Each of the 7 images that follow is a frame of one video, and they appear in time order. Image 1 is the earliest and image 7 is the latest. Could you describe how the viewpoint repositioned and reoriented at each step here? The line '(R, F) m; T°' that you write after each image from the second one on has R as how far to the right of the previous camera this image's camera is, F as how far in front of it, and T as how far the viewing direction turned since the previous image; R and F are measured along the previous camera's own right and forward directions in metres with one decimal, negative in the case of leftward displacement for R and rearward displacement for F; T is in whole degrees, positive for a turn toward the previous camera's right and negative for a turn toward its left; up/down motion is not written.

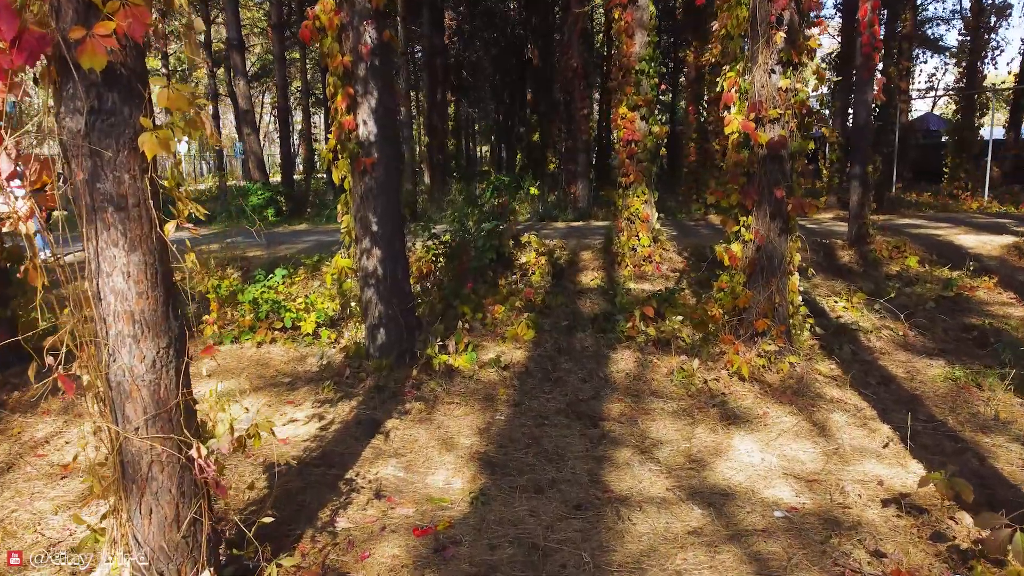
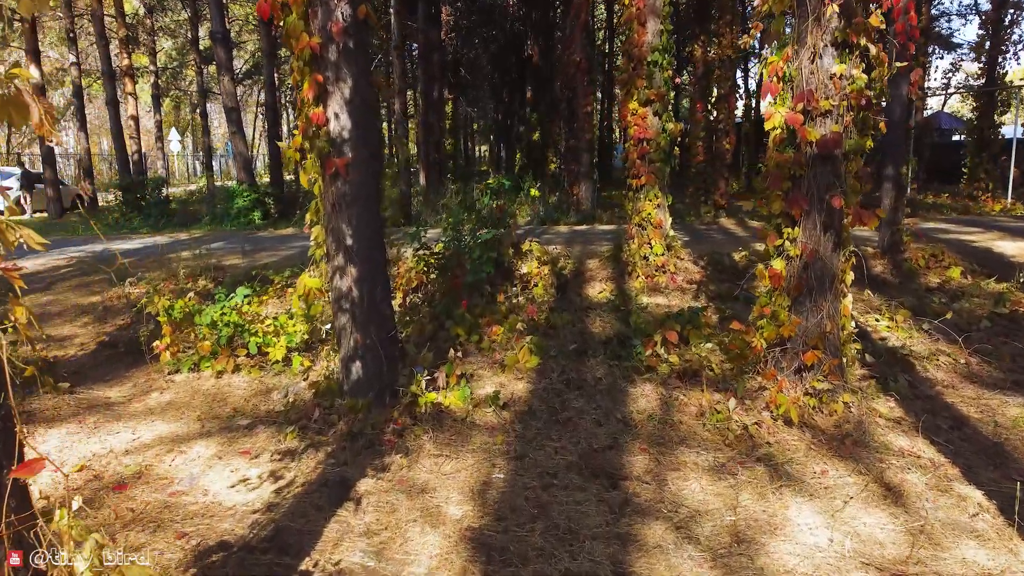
(0.0, +0.8) m; 0°
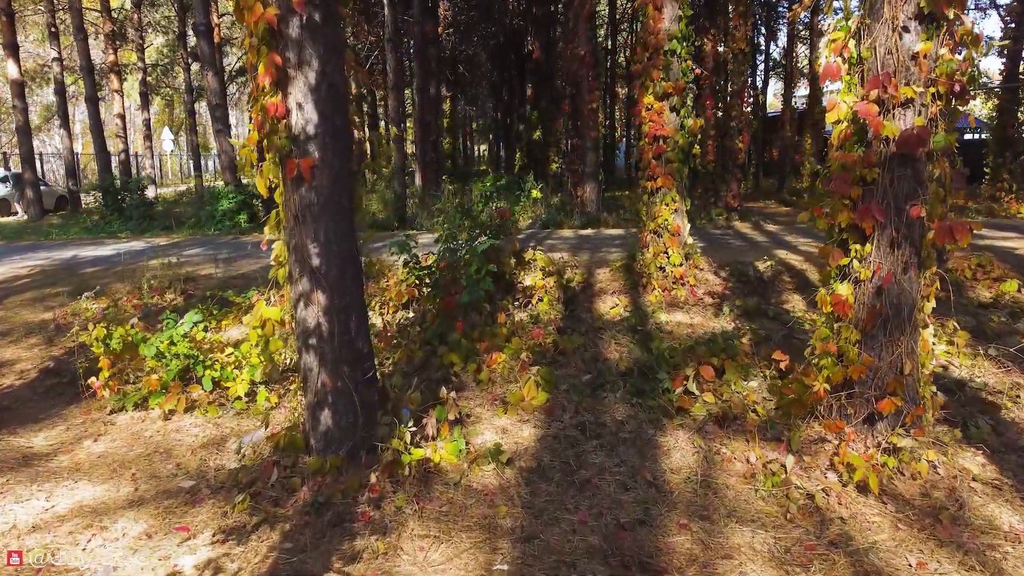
(0.0, +0.8) m; 0°
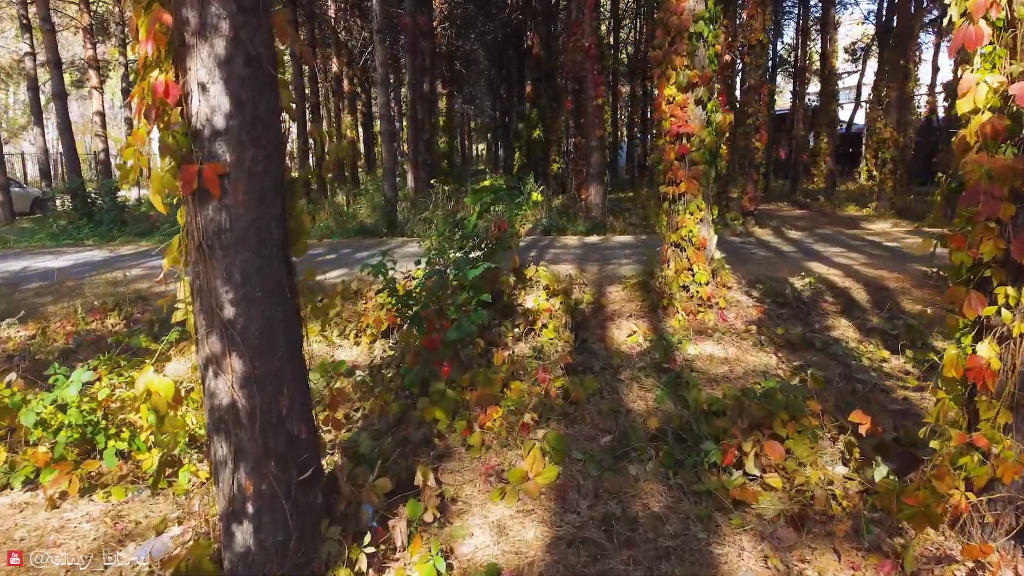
(0.0, +1.1) m; 0°
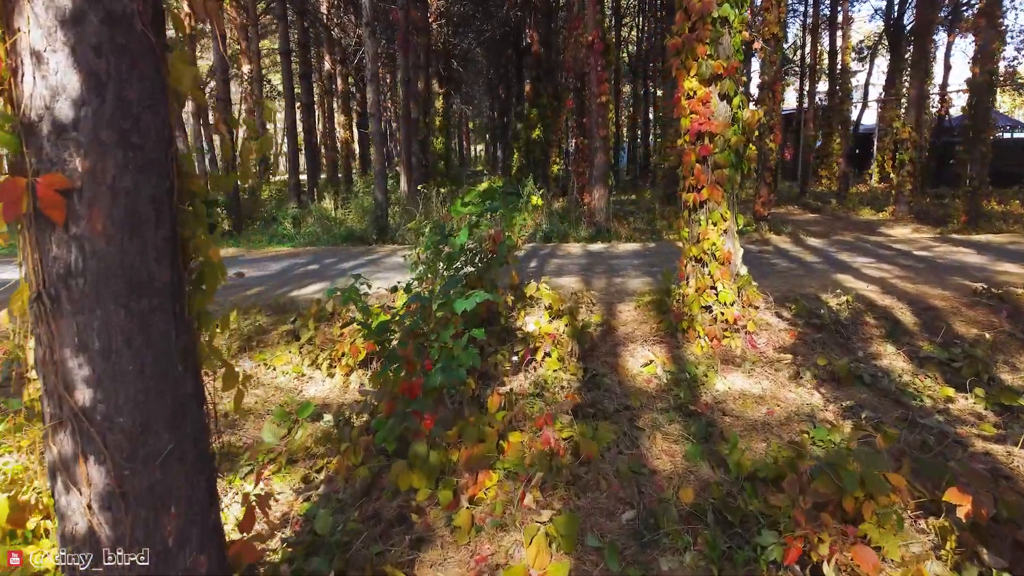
(0.0, +0.8) m; 0°
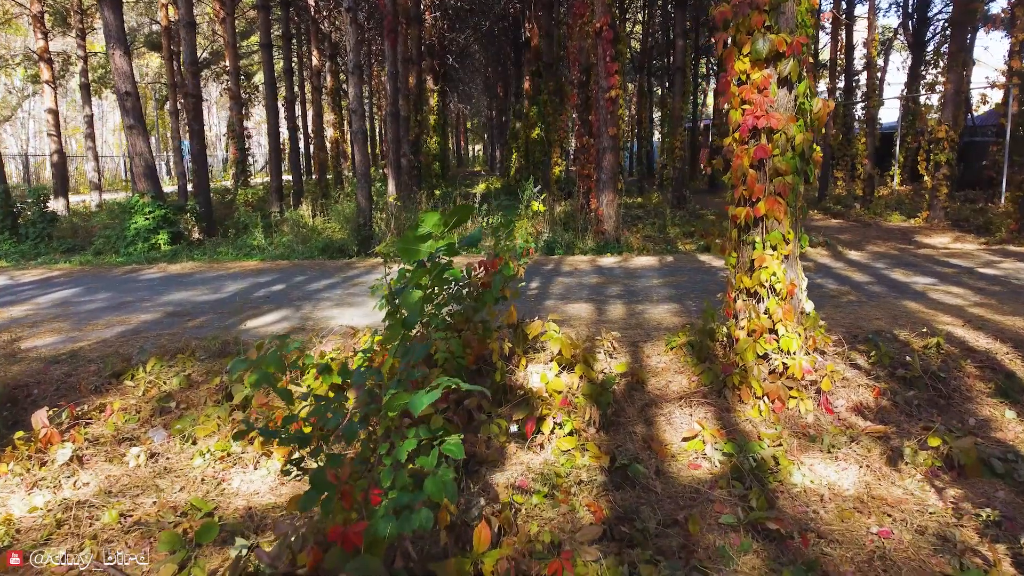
(0.0, +1.3) m; 0°
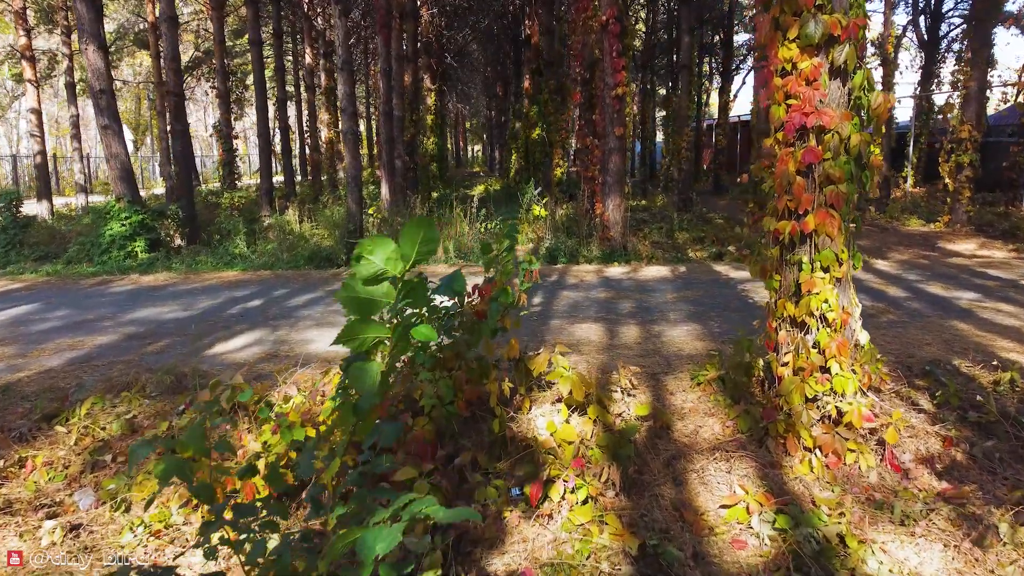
(0.0, +0.7) m; 0°
